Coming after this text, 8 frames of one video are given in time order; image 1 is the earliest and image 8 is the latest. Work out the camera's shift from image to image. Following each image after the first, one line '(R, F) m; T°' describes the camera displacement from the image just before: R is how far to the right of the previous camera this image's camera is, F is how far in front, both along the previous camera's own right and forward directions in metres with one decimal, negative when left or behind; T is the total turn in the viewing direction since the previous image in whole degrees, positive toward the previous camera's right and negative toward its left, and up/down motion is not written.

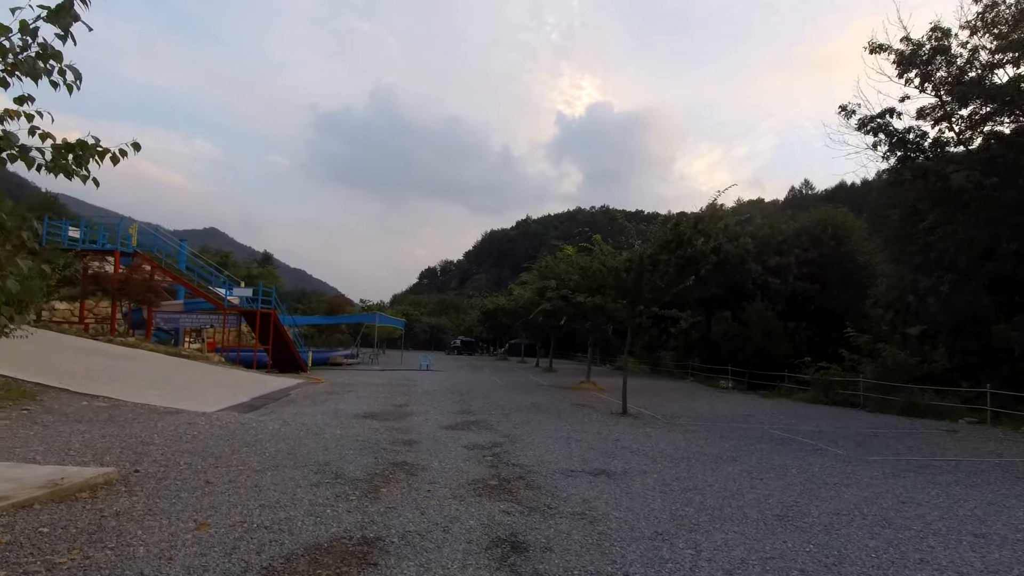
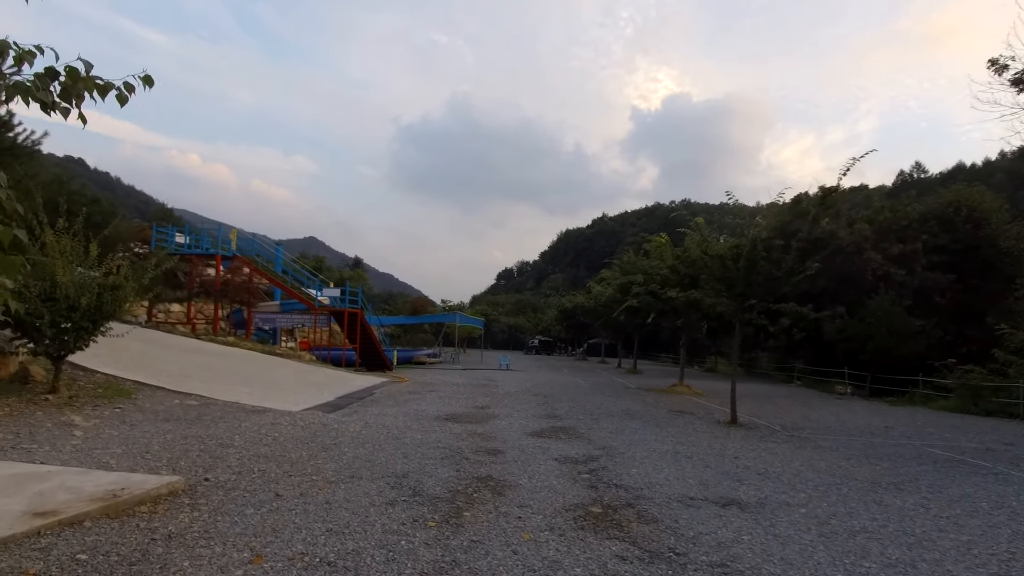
(-0.2, +0.9) m; -8°
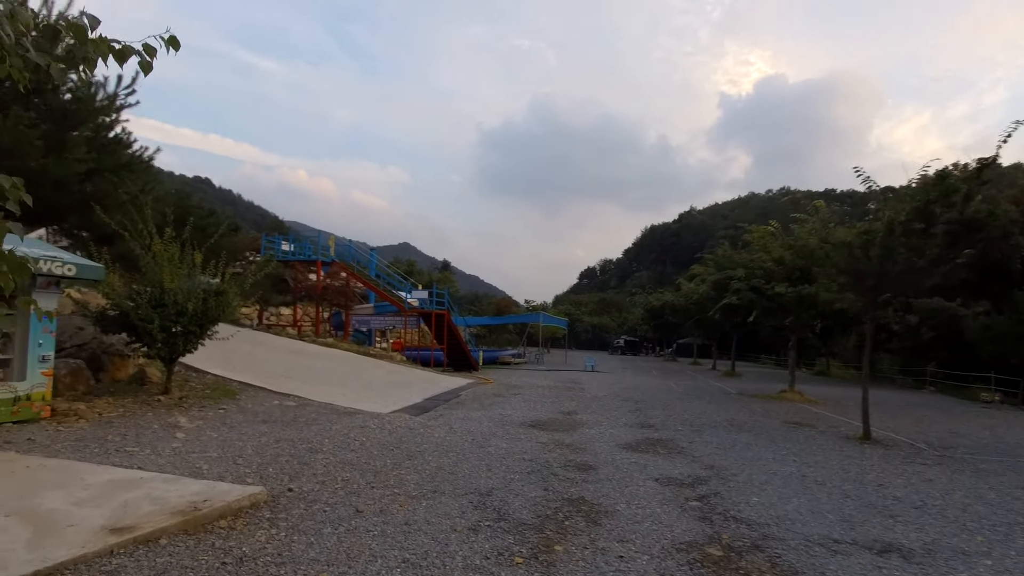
(-0.1, +0.6) m; -9°
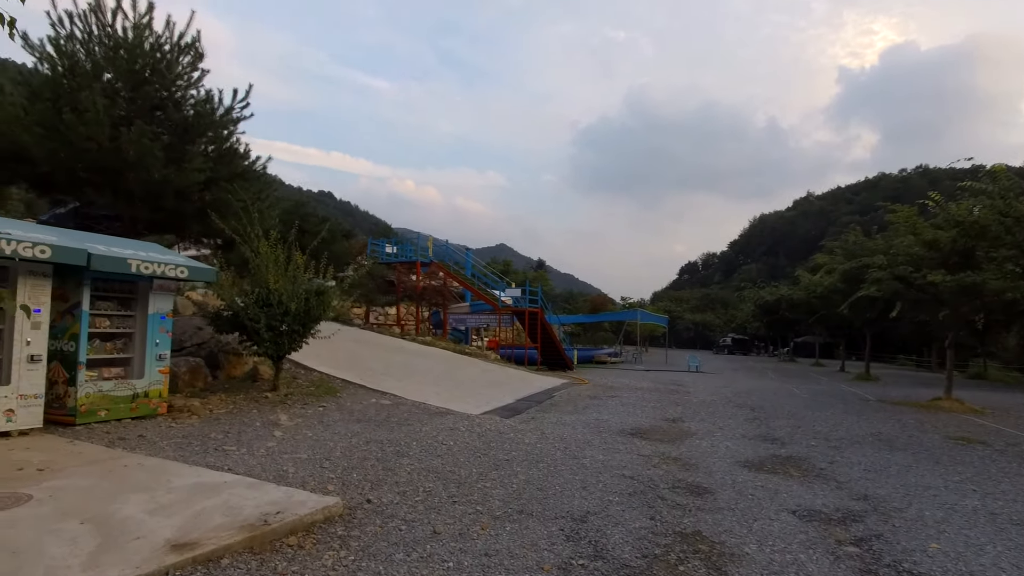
(0.0, +0.7) m; -10°
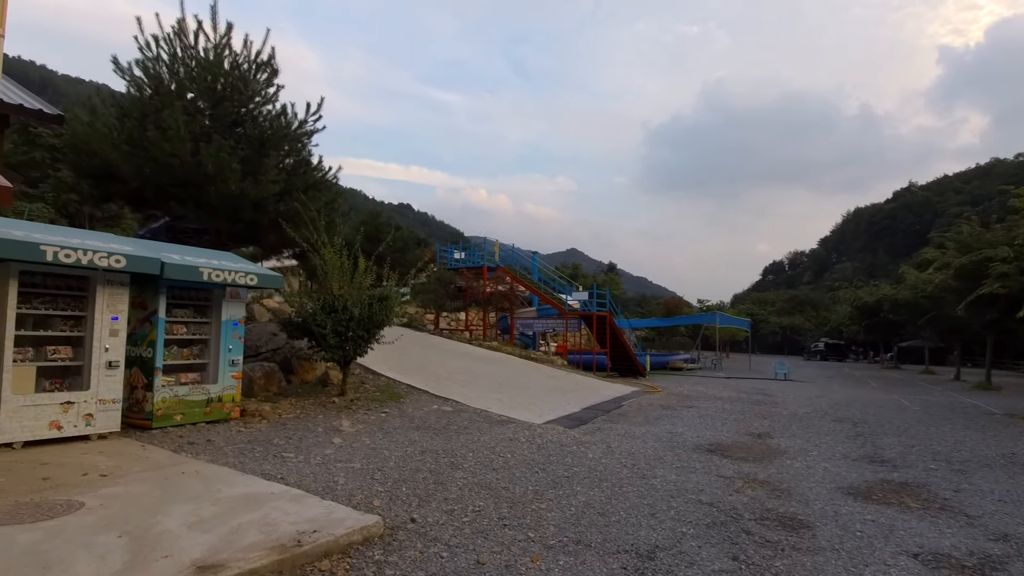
(+0.1, +0.5) m; -8°
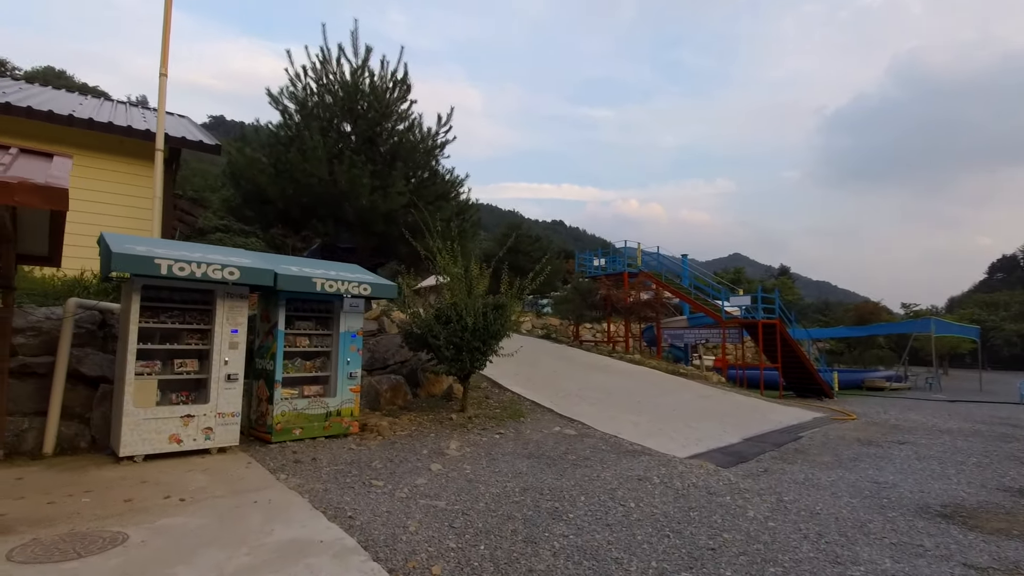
(+0.3, +1.4) m; -17°
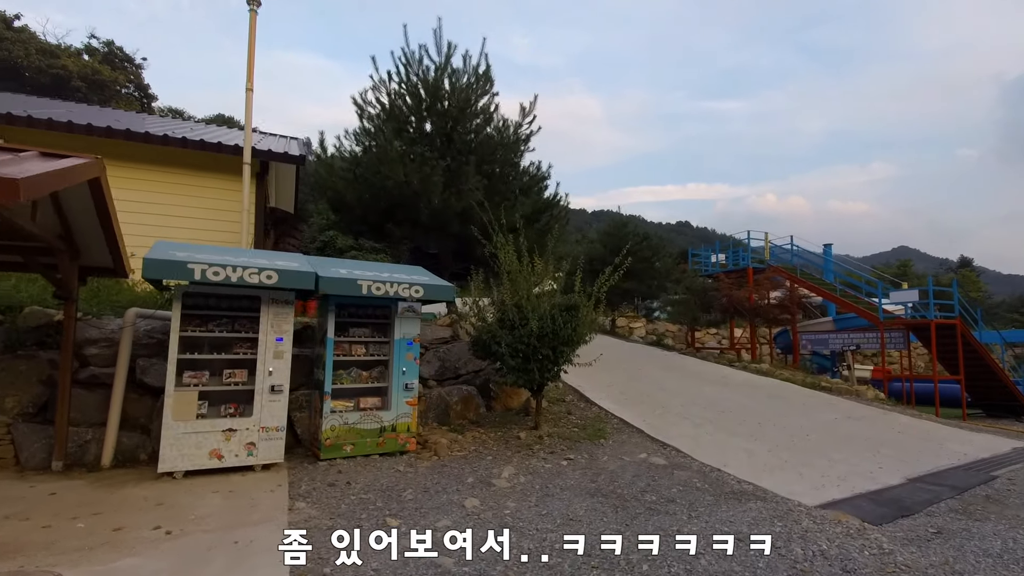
(+0.7, +1.3) m; -13°
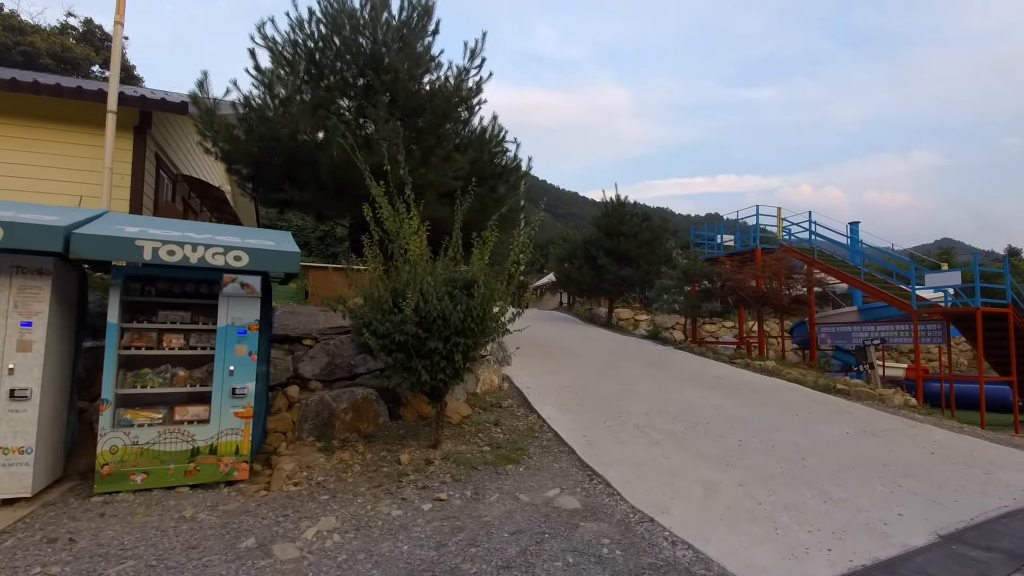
(+1.6, +2.1) m; -3°
